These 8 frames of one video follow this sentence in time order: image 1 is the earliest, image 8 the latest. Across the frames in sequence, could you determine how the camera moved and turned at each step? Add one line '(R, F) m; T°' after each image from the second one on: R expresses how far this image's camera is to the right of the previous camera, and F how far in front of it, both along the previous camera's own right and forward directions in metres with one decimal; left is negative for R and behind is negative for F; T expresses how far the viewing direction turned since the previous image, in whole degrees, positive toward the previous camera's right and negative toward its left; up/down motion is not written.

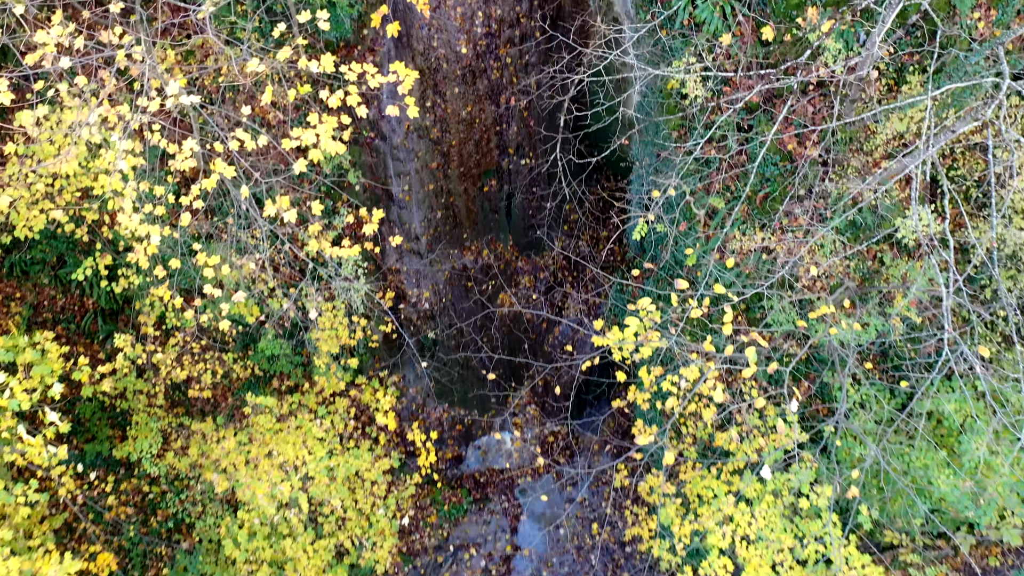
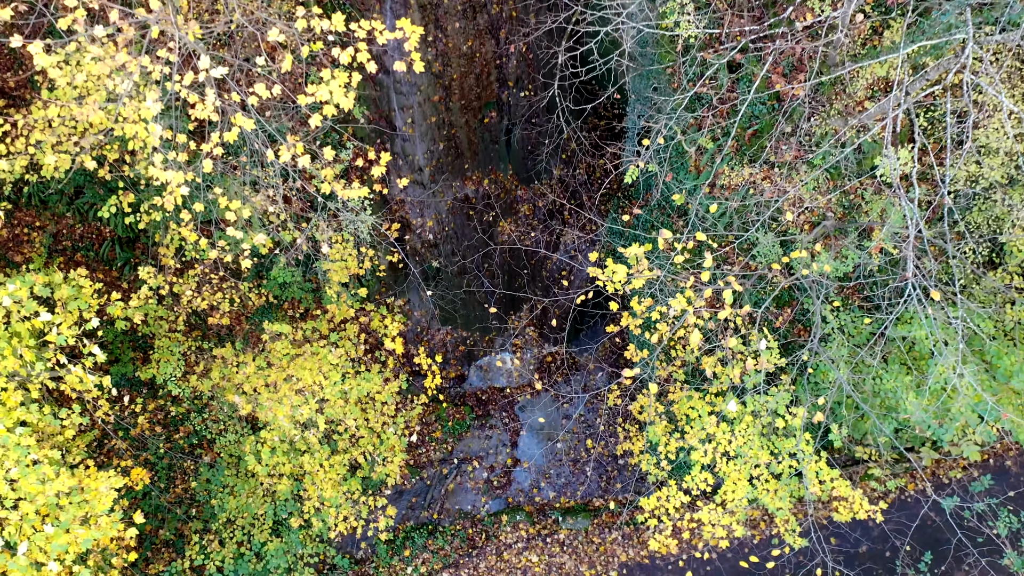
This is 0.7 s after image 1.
(0.0, -0.4) m; 0°
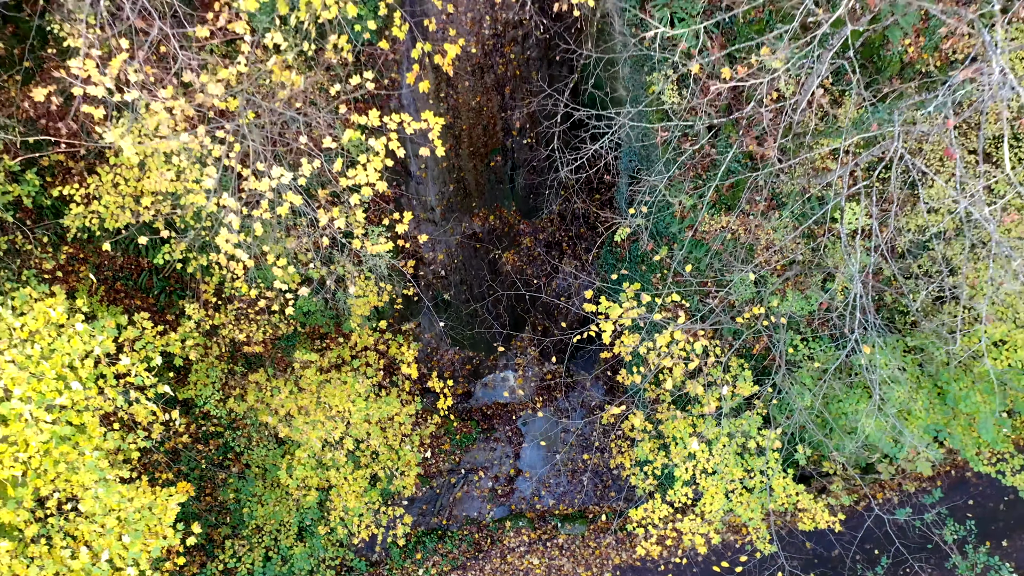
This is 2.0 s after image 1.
(-0.1, -1.0) m; 0°
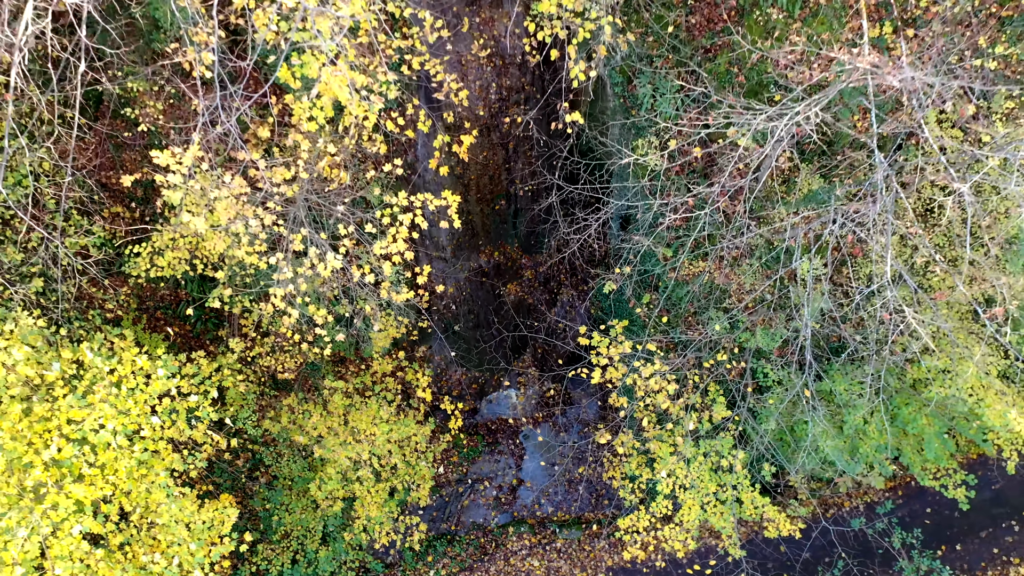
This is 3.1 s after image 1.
(0.0, -1.2) m; 0°
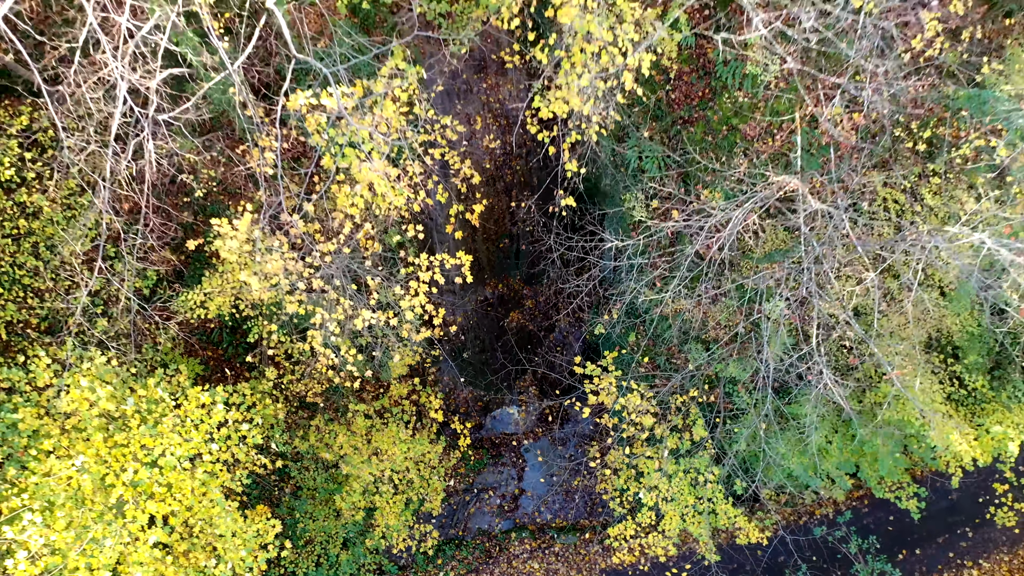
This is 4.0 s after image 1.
(0.0, -1.3) m; 0°
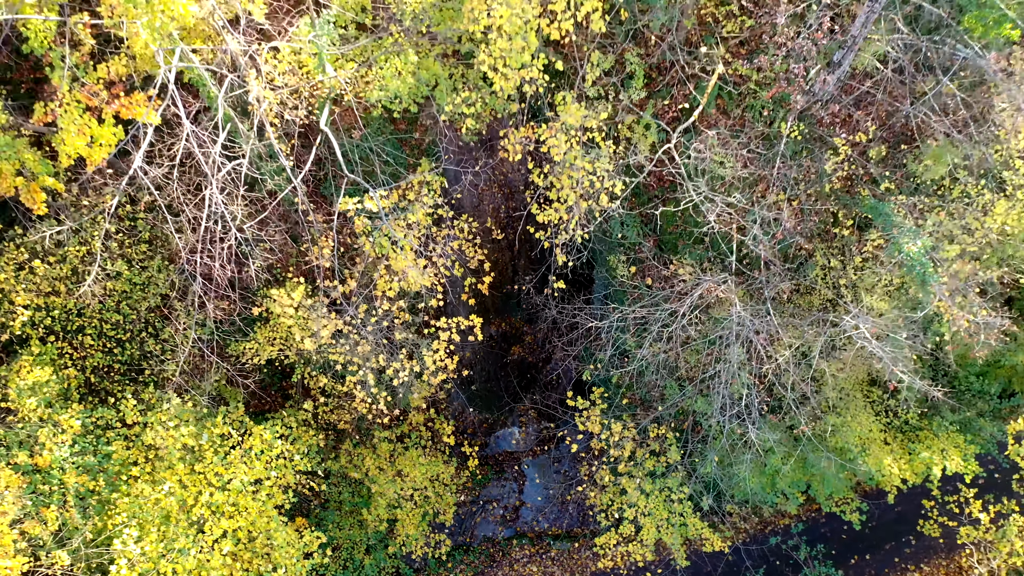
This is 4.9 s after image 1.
(0.0, -1.9) m; 0°
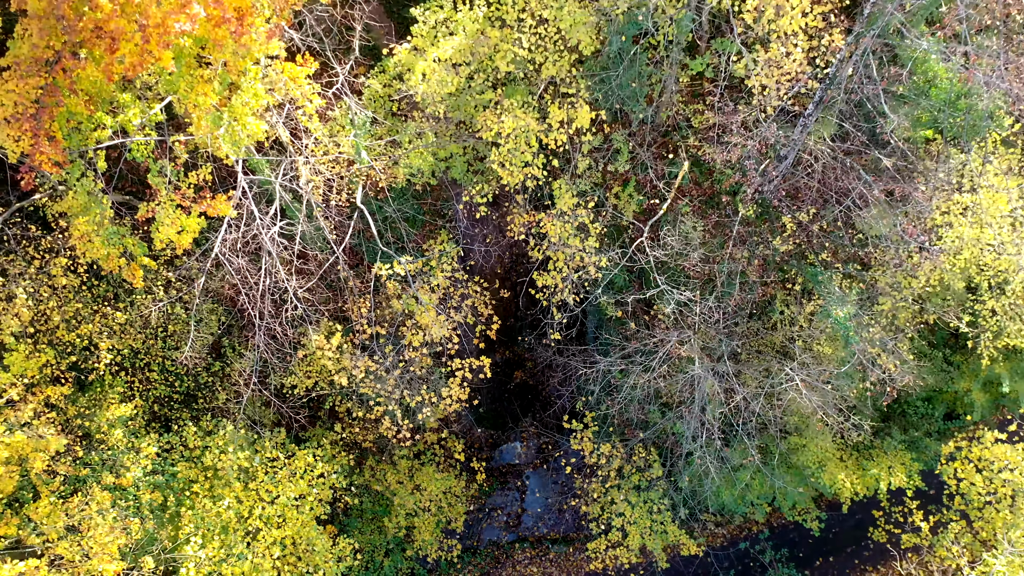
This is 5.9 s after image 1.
(-0.1, -1.9) m; 0°
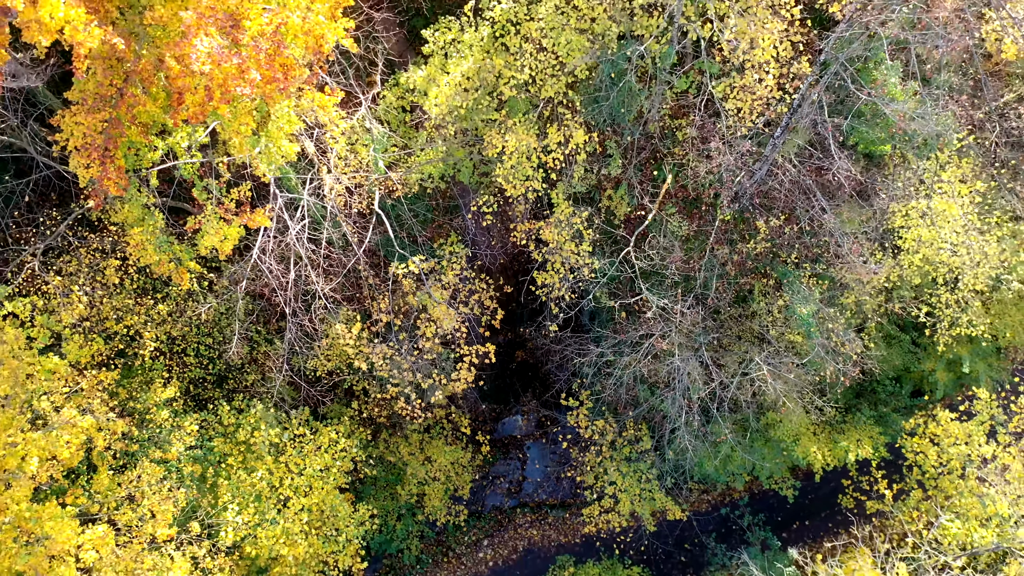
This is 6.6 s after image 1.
(0.0, -1.3) m; 0°
